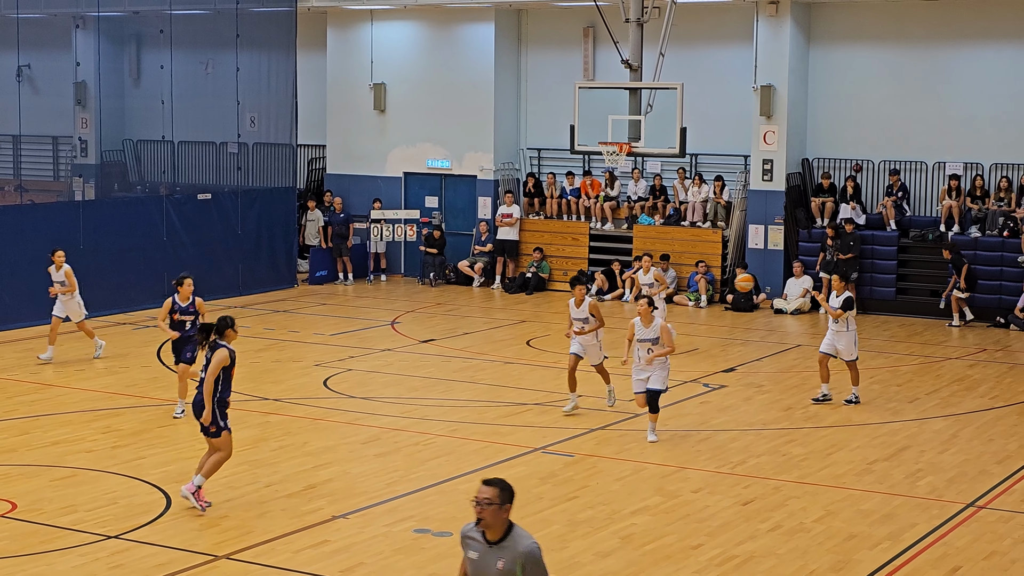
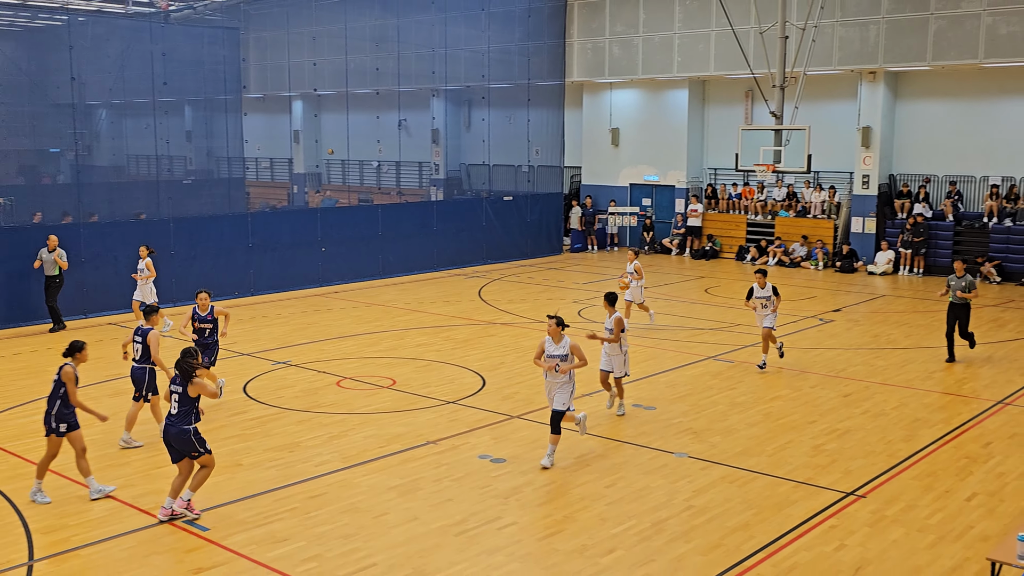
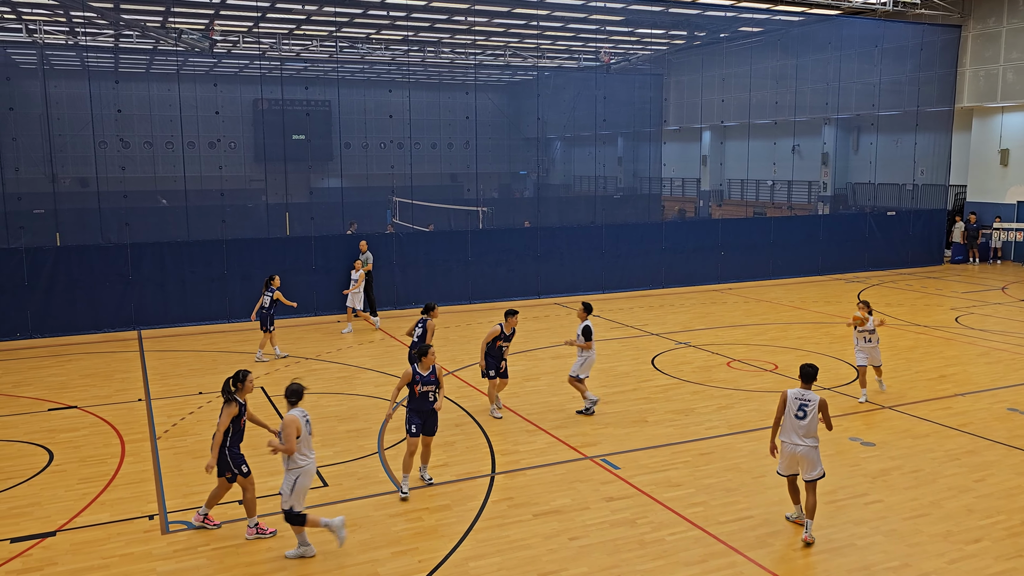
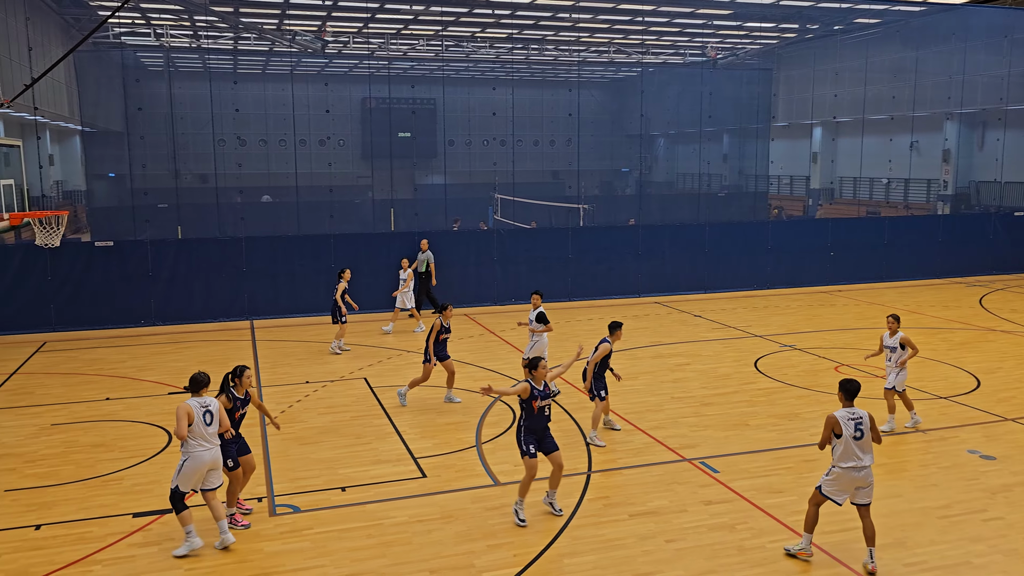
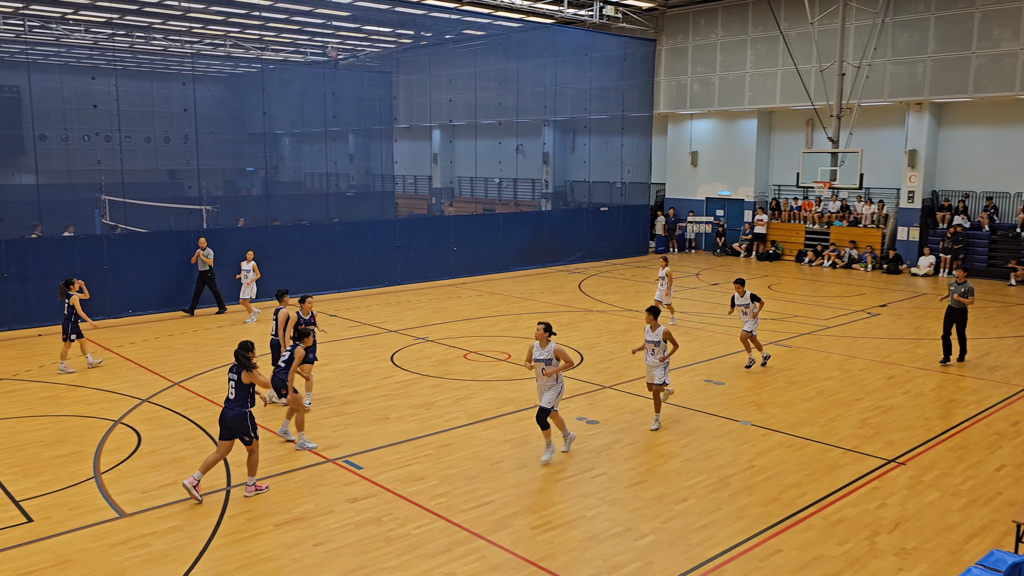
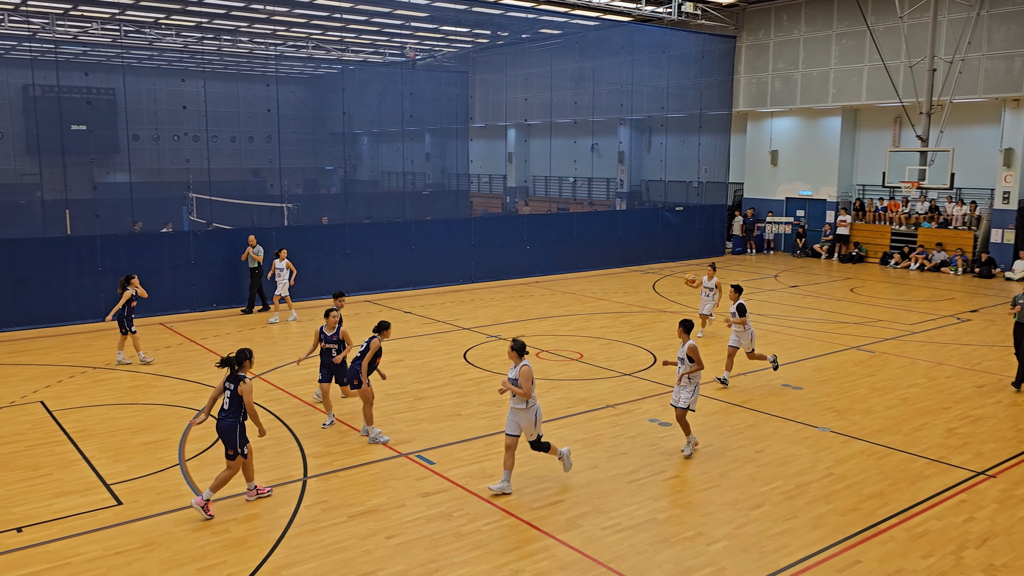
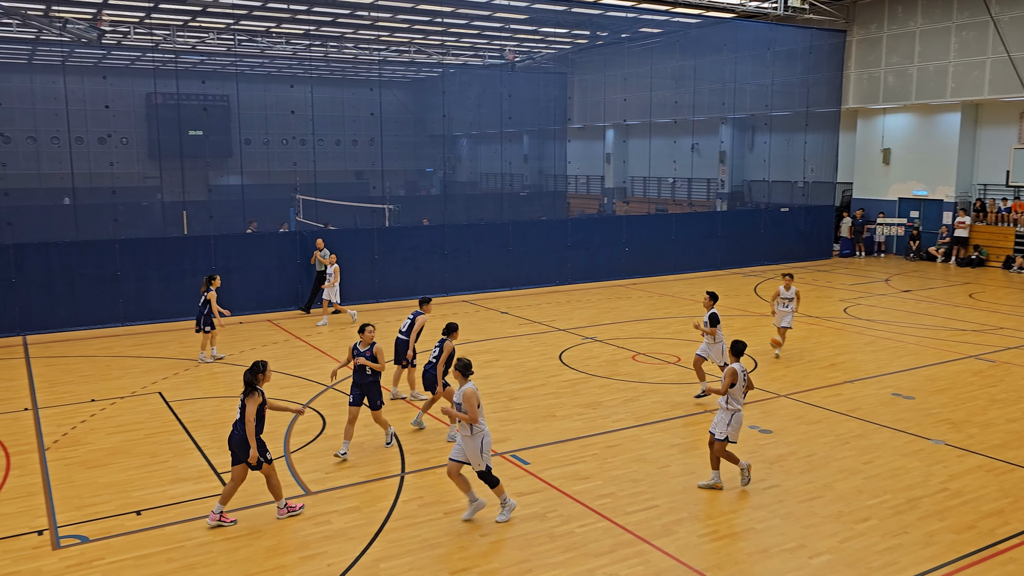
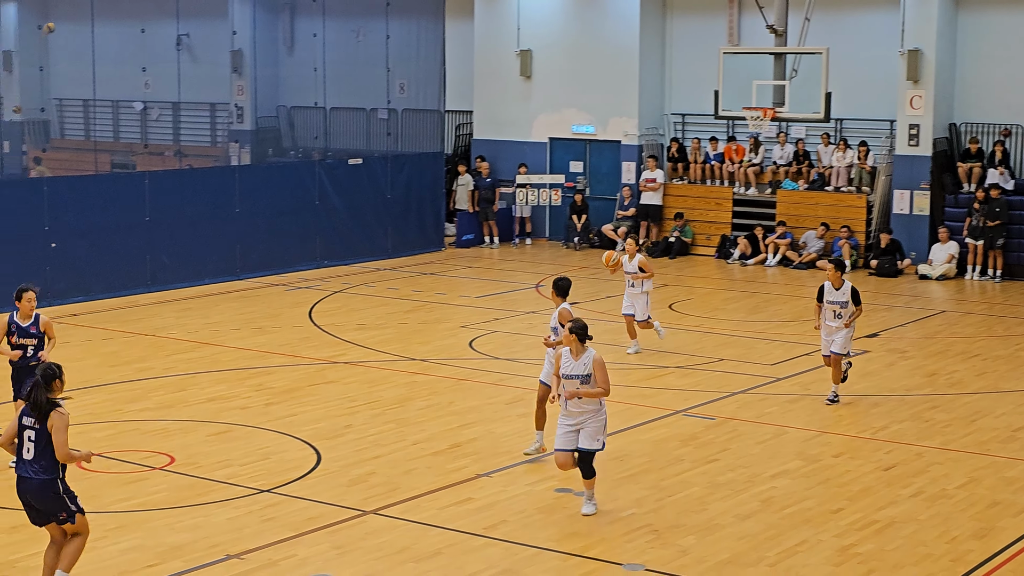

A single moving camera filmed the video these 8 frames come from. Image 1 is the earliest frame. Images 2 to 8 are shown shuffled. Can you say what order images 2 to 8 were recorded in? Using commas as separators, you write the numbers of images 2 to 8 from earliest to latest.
8, 2, 5, 6, 7, 3, 4
